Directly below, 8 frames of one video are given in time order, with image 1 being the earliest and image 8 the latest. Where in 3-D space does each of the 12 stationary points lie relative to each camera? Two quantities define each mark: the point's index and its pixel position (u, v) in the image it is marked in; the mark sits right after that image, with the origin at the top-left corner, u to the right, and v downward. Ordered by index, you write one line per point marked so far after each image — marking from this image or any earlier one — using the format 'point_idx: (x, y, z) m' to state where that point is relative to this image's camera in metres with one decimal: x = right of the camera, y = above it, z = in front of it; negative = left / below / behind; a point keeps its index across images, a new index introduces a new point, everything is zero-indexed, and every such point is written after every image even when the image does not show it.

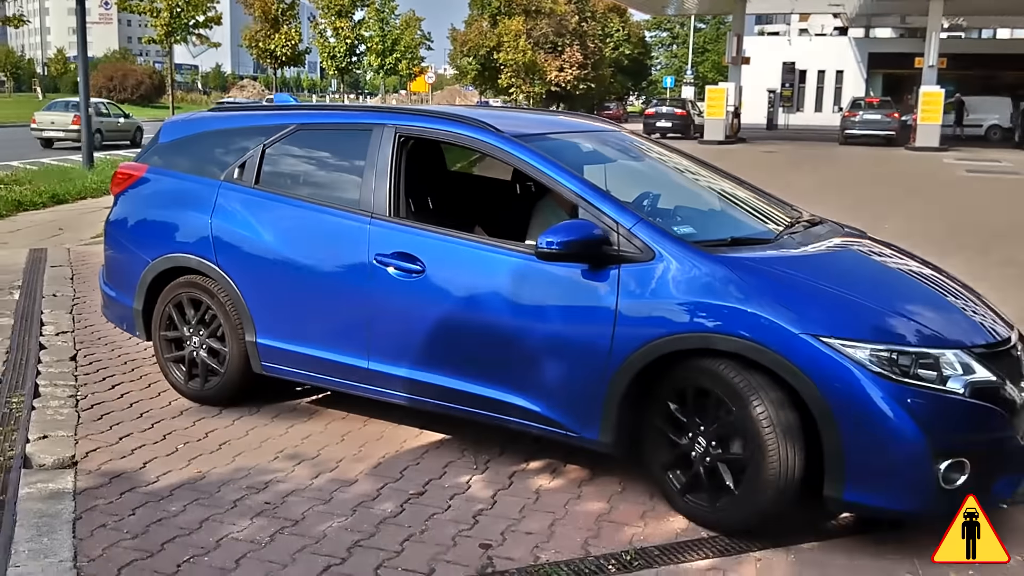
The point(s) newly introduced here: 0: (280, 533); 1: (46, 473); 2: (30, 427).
0: (-0.9, -0.9, +3.7) m
1: (-2.0, -0.8, +4.2) m
2: (-2.3, -0.7, +4.7) m
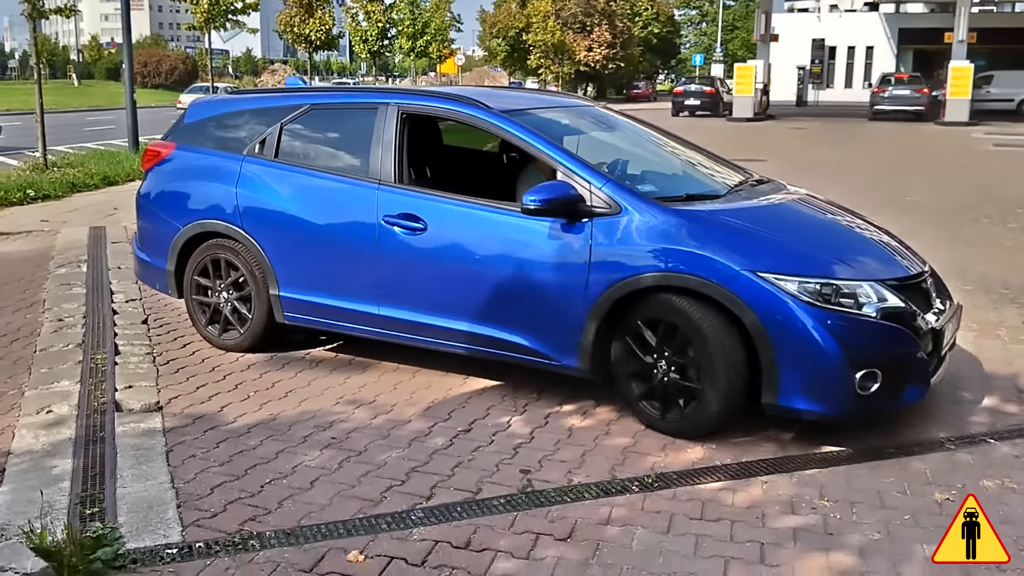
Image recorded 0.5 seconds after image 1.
0: (-0.7, -0.7, +4.2) m
1: (-1.8, -0.6, +4.8) m
2: (-2.1, -0.5, +5.3) m
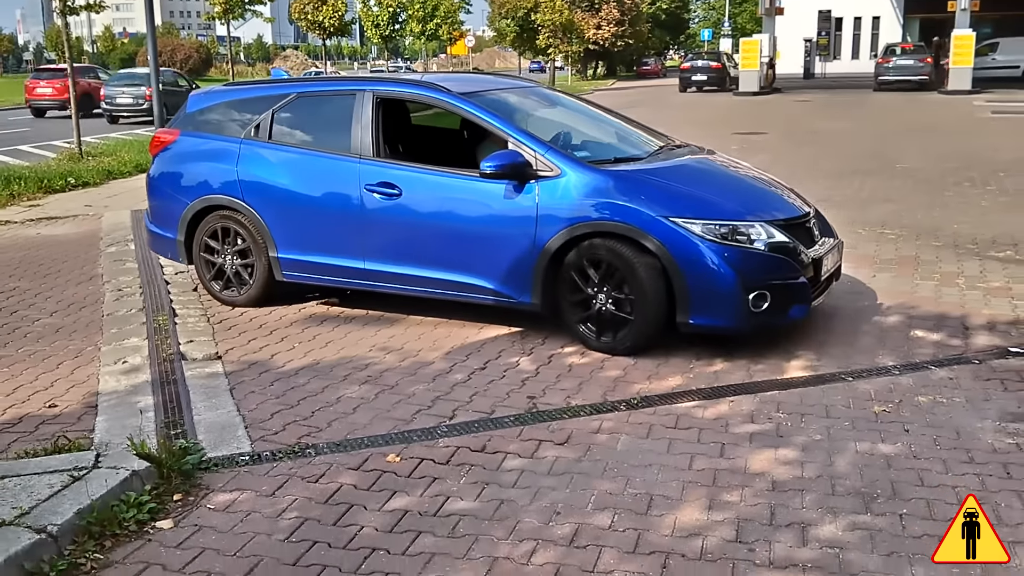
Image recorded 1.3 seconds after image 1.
0: (-0.7, -0.5, +5.0) m
1: (-1.8, -0.4, +5.6) m
2: (-2.1, -0.3, +6.1) m
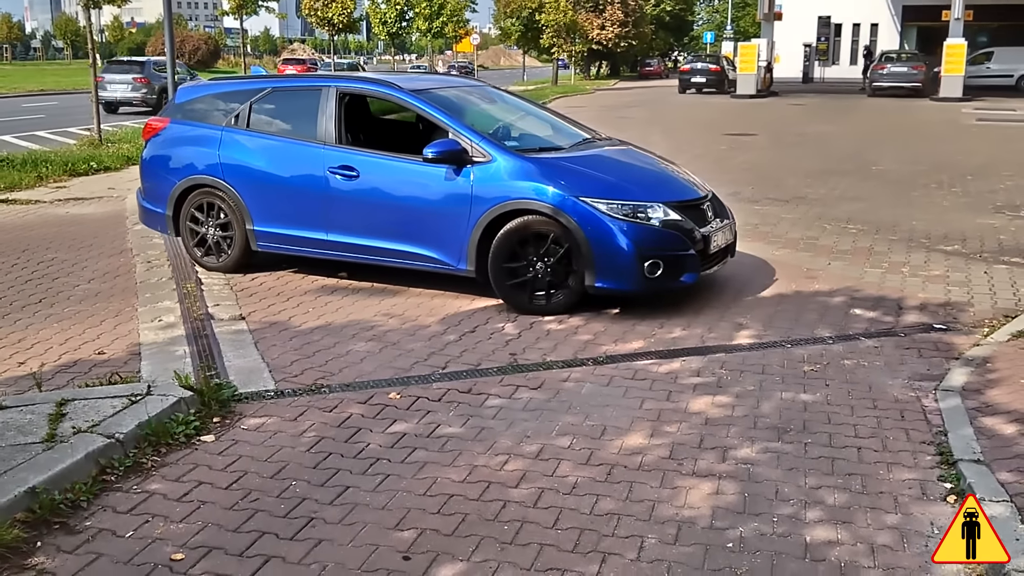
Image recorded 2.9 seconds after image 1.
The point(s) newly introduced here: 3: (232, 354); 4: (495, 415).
0: (-0.8, -0.4, +5.8) m
1: (-1.8, -0.2, +6.4) m
2: (-2.1, -0.1, +6.9) m
3: (-1.6, -0.4, +5.7) m
4: (-0.1, -0.6, +4.7) m
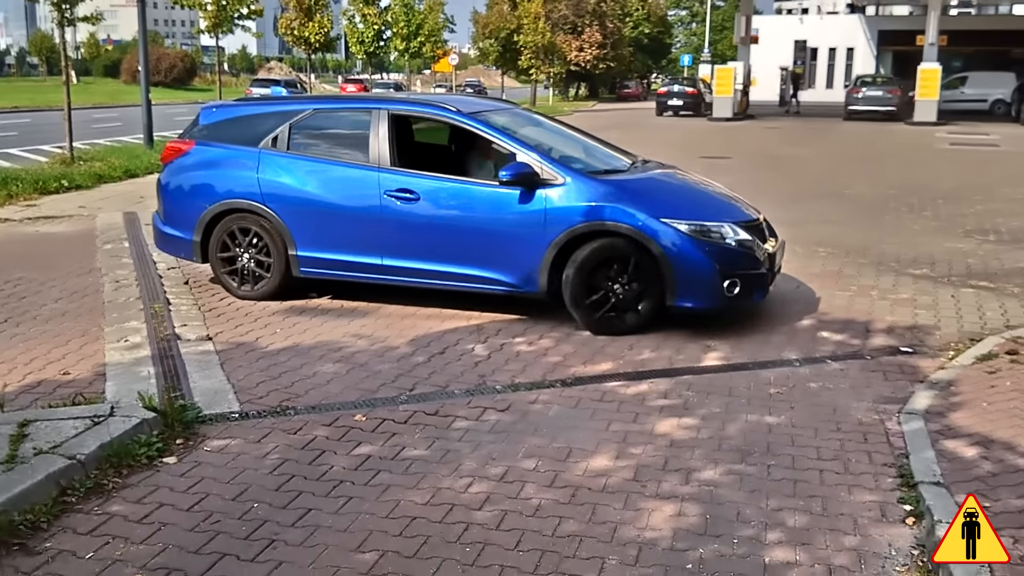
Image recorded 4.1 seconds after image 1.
0: (-0.9, -0.5, +5.8) m
1: (-2.0, -0.3, +6.4) m
2: (-2.4, -0.2, +6.9) m
3: (-1.8, -0.5, +5.6) m
4: (-0.2, -0.7, +4.7) m
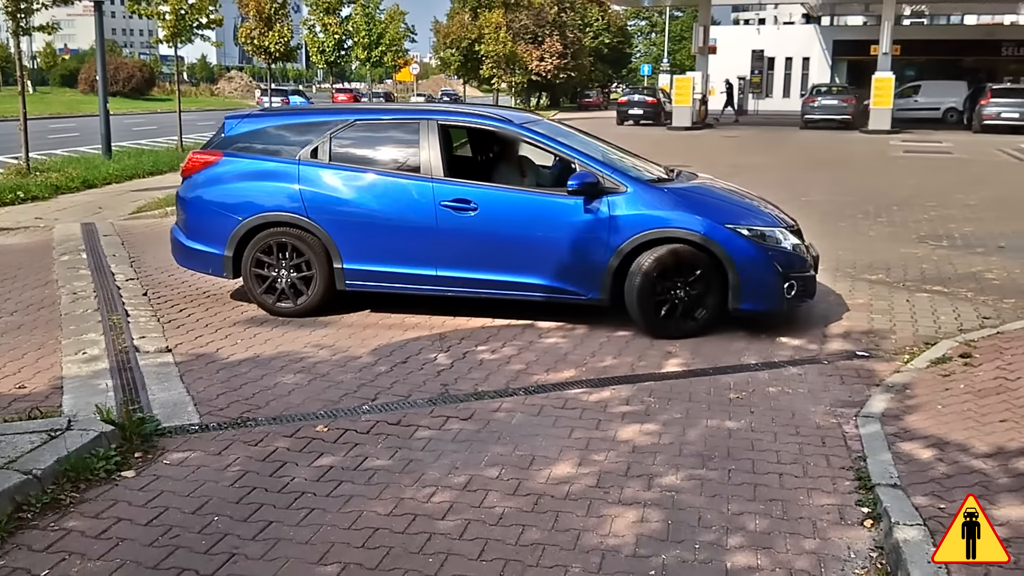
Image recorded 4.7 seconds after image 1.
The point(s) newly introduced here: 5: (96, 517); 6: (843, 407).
0: (-1.2, -0.5, +5.8) m
1: (-2.3, -0.4, +6.3) m
2: (-2.6, -0.3, +6.8) m
3: (-2.0, -0.6, +5.6) m
4: (-0.4, -0.7, +4.7) m
5: (-1.6, -0.9, +3.9) m
6: (+1.8, -0.6, +5.4) m
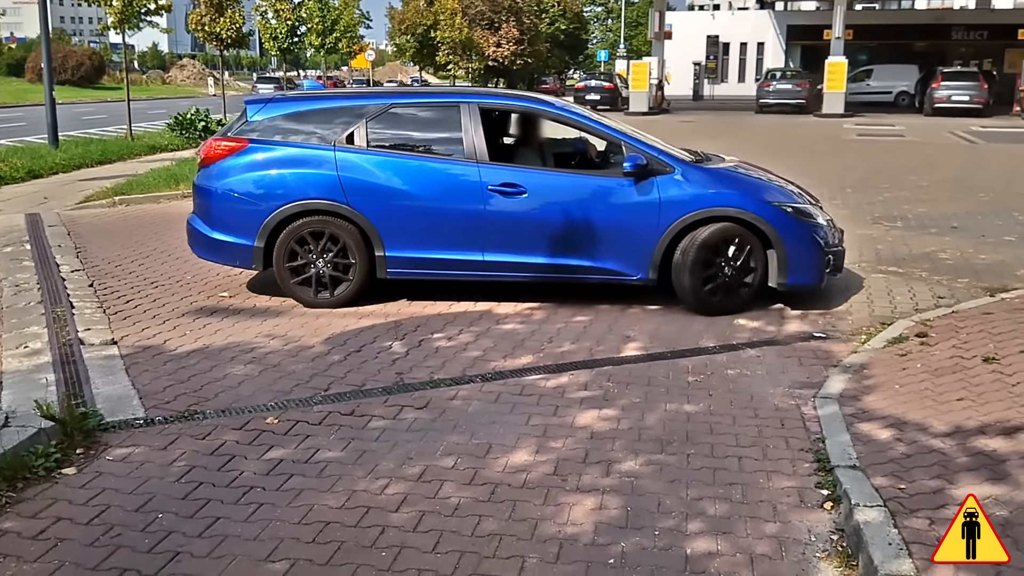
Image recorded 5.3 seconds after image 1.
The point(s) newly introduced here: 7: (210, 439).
0: (-1.4, -0.5, +5.6) m
1: (-2.6, -0.4, +6.1) m
2: (-2.9, -0.2, +6.6) m
3: (-2.2, -0.5, +5.4) m
4: (-0.6, -0.7, +4.6) m
5: (-1.8, -0.9, +3.8) m
6: (+1.6, -0.5, +5.3) m
7: (-1.4, -0.7, +4.5) m
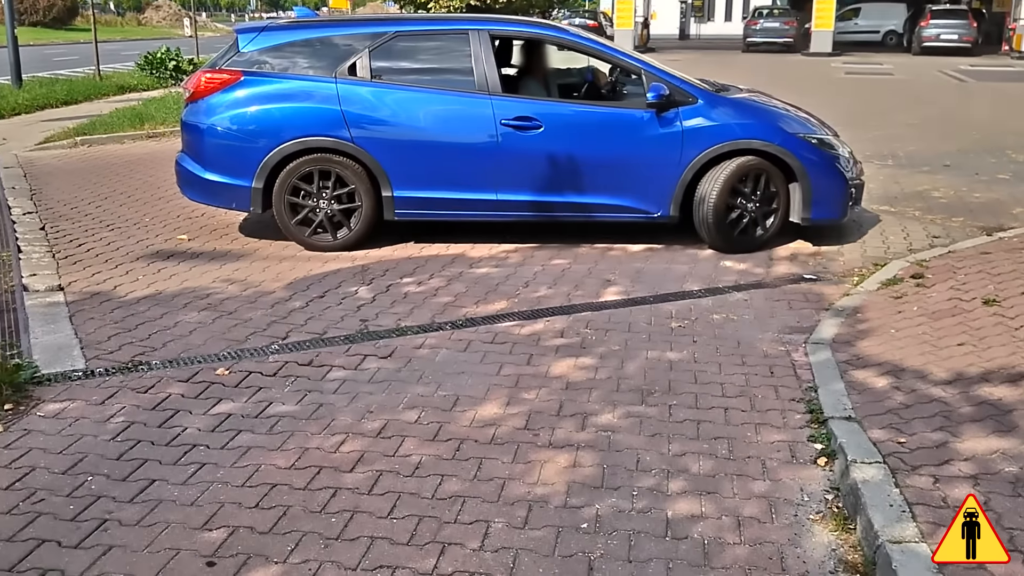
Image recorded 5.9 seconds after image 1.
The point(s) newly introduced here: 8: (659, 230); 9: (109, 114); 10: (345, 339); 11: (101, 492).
0: (-1.6, -0.2, +5.3) m
1: (-2.7, 0.0, +5.7) m
2: (-3.1, +0.1, +6.2) m
3: (-2.4, -0.2, +5.0) m
4: (-0.8, -0.4, +4.2) m
5: (-1.9, -0.7, +3.4) m
6: (+1.4, -0.2, +5.0) m
7: (-1.5, -0.4, +4.2) m
8: (+1.0, +0.4, +7.2) m
9: (-5.7, +2.5, +14.0) m
10: (-0.8, -0.3, +4.9) m
11: (-1.4, -0.7, +3.3) m
